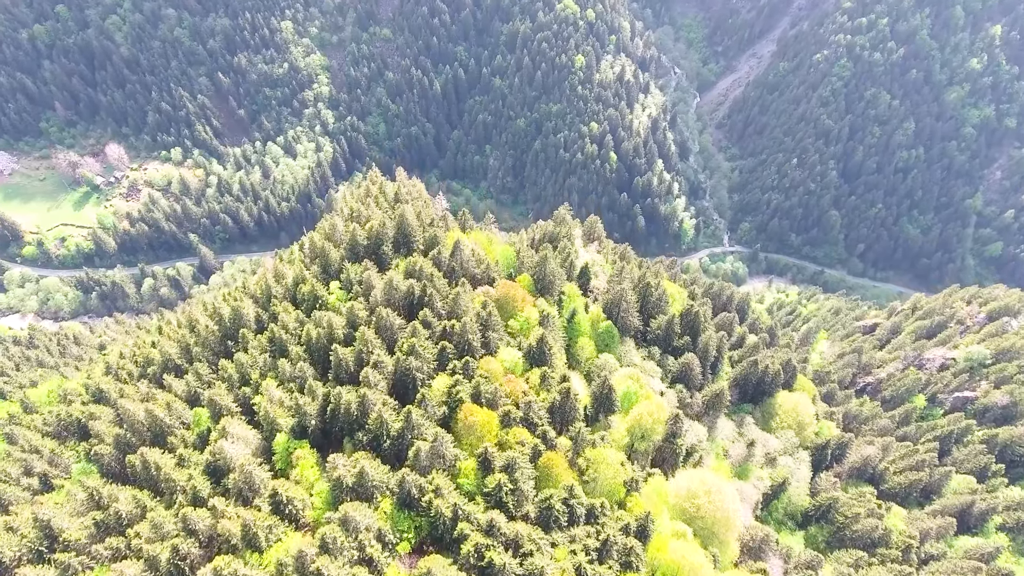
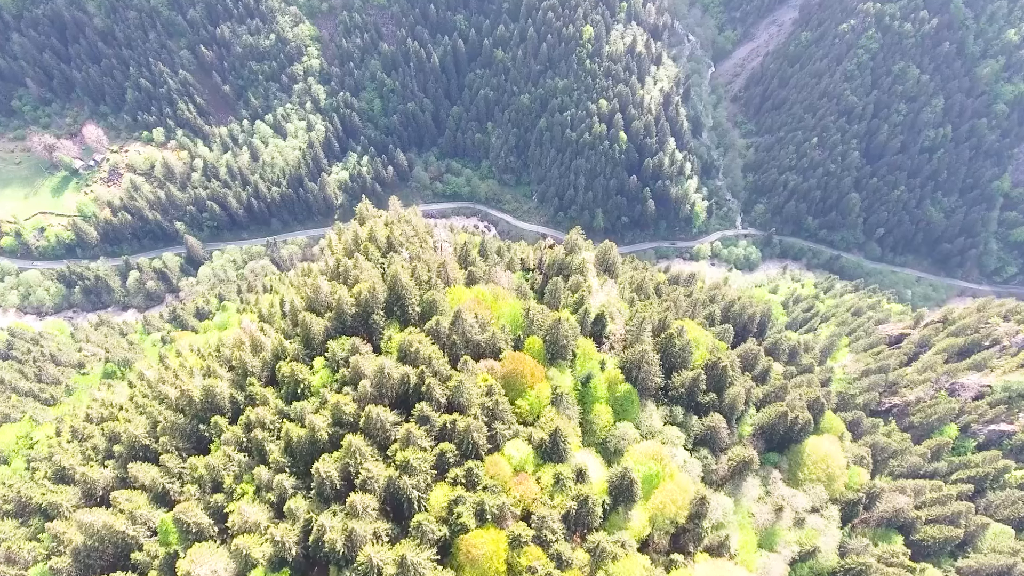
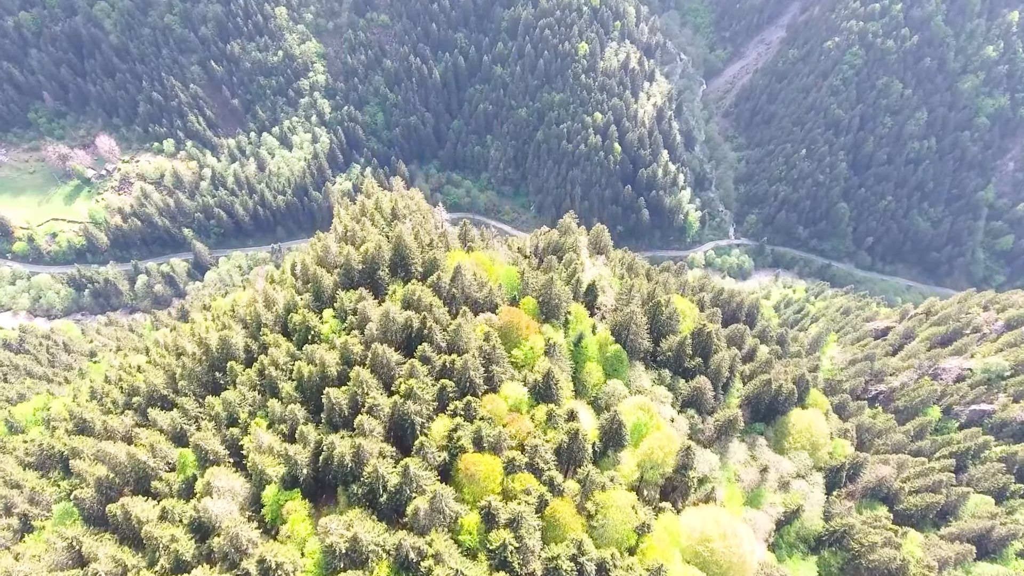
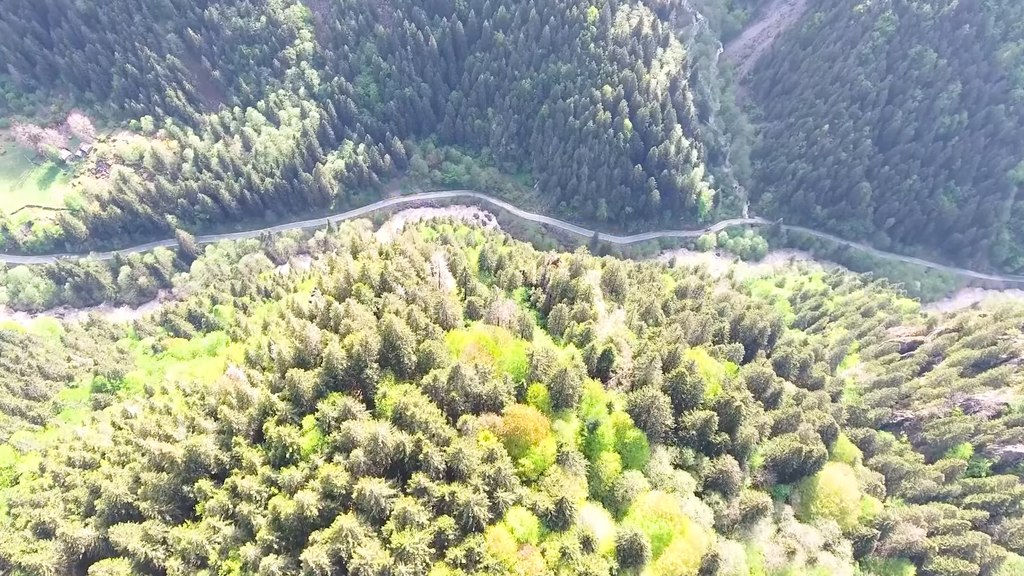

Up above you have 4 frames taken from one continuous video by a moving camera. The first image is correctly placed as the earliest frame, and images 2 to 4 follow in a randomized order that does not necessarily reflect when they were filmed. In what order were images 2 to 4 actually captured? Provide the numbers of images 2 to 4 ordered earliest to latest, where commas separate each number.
3, 2, 4
